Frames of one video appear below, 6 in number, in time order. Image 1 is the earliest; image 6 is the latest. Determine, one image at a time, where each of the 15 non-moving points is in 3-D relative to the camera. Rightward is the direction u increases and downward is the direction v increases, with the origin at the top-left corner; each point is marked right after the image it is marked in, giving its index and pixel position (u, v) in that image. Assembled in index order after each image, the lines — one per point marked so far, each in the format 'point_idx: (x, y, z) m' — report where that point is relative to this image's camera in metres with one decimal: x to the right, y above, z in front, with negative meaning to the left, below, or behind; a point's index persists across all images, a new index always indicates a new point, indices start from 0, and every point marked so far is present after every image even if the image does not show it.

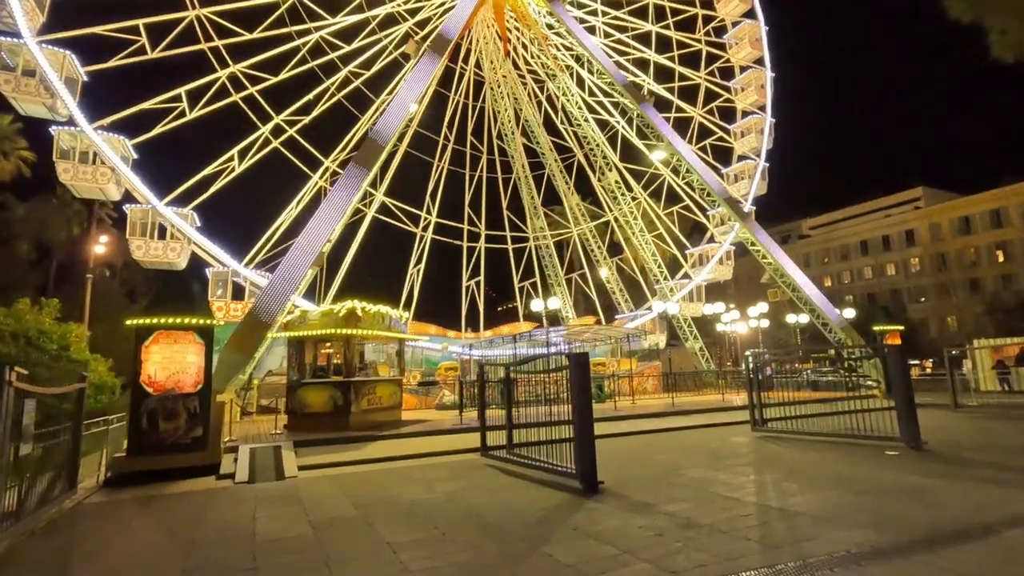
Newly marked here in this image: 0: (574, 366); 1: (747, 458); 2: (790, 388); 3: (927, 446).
0: (+0.8, -1.0, +7.4) m
1: (+3.6, -2.6, +9.2) m
2: (+6.3, -2.2, +13.3) m
3: (+6.6, -2.5, +9.6) m
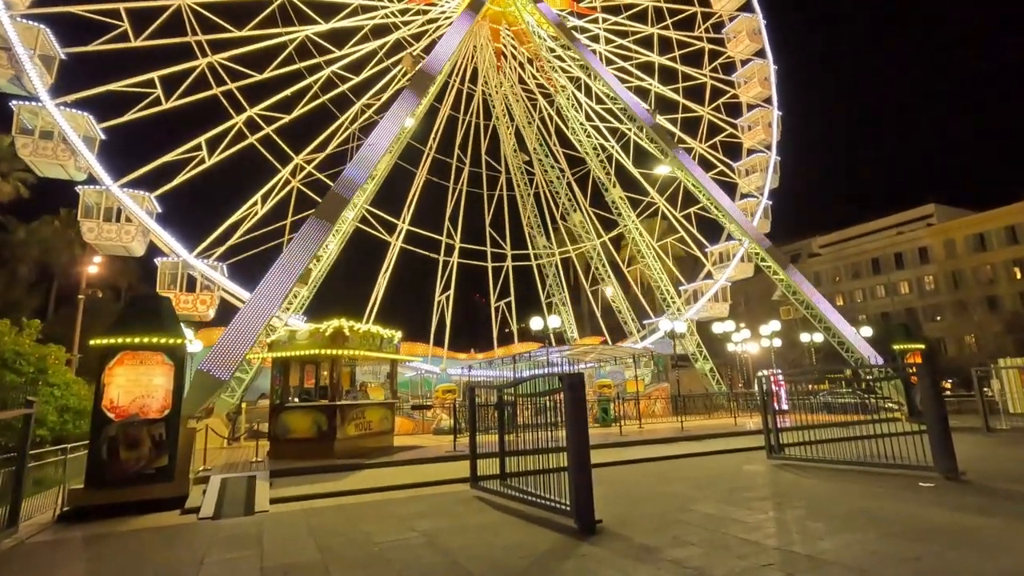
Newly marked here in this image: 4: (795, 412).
0: (+0.6, -1.1, +6.6) m
1: (+3.5, -2.8, +8.3) m
2: (+6.3, -2.5, +12.4) m
3: (+6.5, -2.7, +8.6) m
4: (+6.0, -2.6, +12.6) m
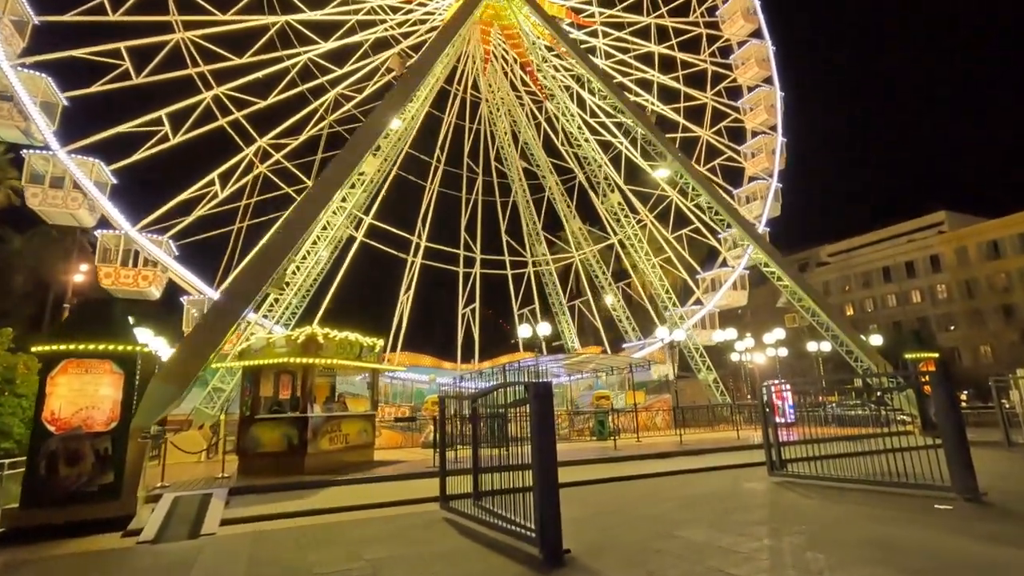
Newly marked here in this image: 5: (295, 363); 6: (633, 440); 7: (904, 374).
0: (+0.2, -1.1, +5.9) m
1: (+3.1, -2.8, +7.5) m
2: (+5.9, -2.6, +11.6) m
3: (+6.1, -2.7, +7.8) m
4: (+5.7, -2.7, +11.8) m
5: (-4.3, -1.5, +11.9) m
6: (+3.4, -4.2, +16.6) m
7: (+6.0, -1.3, +9.2) m
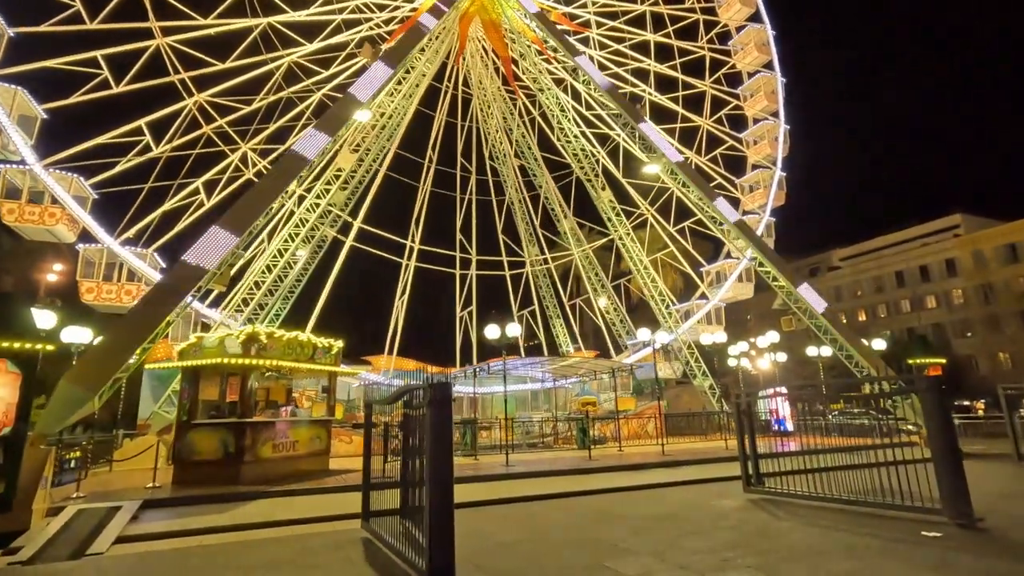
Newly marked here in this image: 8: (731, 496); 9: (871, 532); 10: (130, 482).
0: (-0.7, -1.0, +5.0) m
1: (+2.3, -2.7, +6.5) m
2: (+5.2, -2.6, +10.5) m
3: (+5.3, -2.6, +6.7) m
4: (+5.0, -2.6, +10.7) m
5: (-5.1, -1.4, +11.1) m
6: (+2.7, -4.2, +15.6) m
7: (+5.2, -1.2, +8.2) m
8: (+3.3, -3.2, +9.1) m
9: (+4.0, -2.7, +6.7) m
10: (-7.1, -3.6, +11.2) m
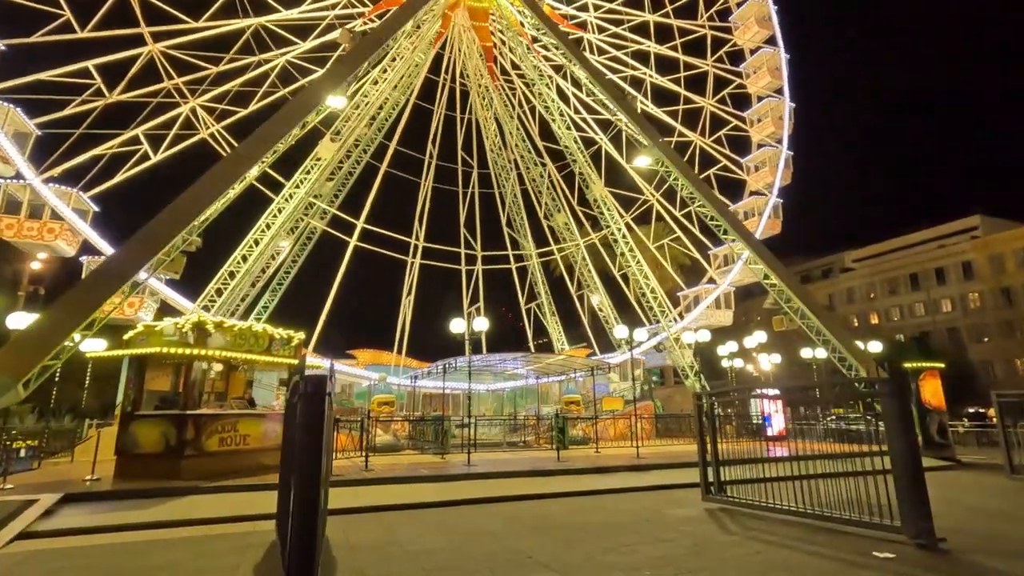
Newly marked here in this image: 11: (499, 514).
0: (-1.5, -0.8, +4.5) m
1: (+1.4, -2.6, +6.0) m
2: (+4.4, -2.5, +9.9) m
3: (+4.4, -2.6, +6.1) m
4: (+4.2, -2.5, +10.1) m
5: (-5.8, -1.2, +10.7) m
6: (+2.0, -4.1, +15.0) m
7: (+4.4, -1.2, +7.5) m
8: (+2.5, -3.1, +8.5) m
9: (+3.1, -2.6, +6.1) m
10: (-7.8, -3.4, +10.9) m
11: (-0.2, -2.9, +7.8) m
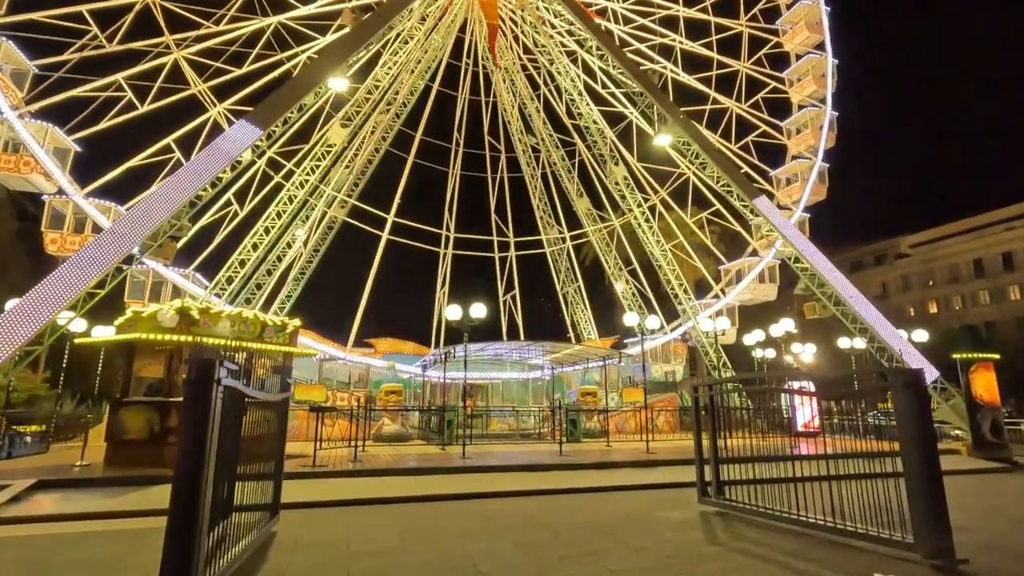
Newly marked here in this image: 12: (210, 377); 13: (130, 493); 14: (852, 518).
0: (-2.1, -0.7, +4.0) m
1: (+0.9, -2.4, +5.3) m
2: (+4.2, -2.2, +8.9) m
3: (+3.9, -2.3, +5.2) m
4: (+4.0, -2.3, +9.1) m
5: (-5.9, -0.9, +10.5) m
6: (+2.2, -3.7, +14.3) m
7: (+4.0, -0.9, +6.6) m
8: (+2.2, -2.8, +7.7) m
9: (+2.7, -2.4, +5.3) m
10: (-7.9, -3.1, +10.9) m
11: (-0.5, -2.7, +7.2) m
12: (-2.0, -0.6, +4.0) m
13: (-5.2, -2.8, +8.3) m
14: (+3.8, -2.6, +6.8) m
